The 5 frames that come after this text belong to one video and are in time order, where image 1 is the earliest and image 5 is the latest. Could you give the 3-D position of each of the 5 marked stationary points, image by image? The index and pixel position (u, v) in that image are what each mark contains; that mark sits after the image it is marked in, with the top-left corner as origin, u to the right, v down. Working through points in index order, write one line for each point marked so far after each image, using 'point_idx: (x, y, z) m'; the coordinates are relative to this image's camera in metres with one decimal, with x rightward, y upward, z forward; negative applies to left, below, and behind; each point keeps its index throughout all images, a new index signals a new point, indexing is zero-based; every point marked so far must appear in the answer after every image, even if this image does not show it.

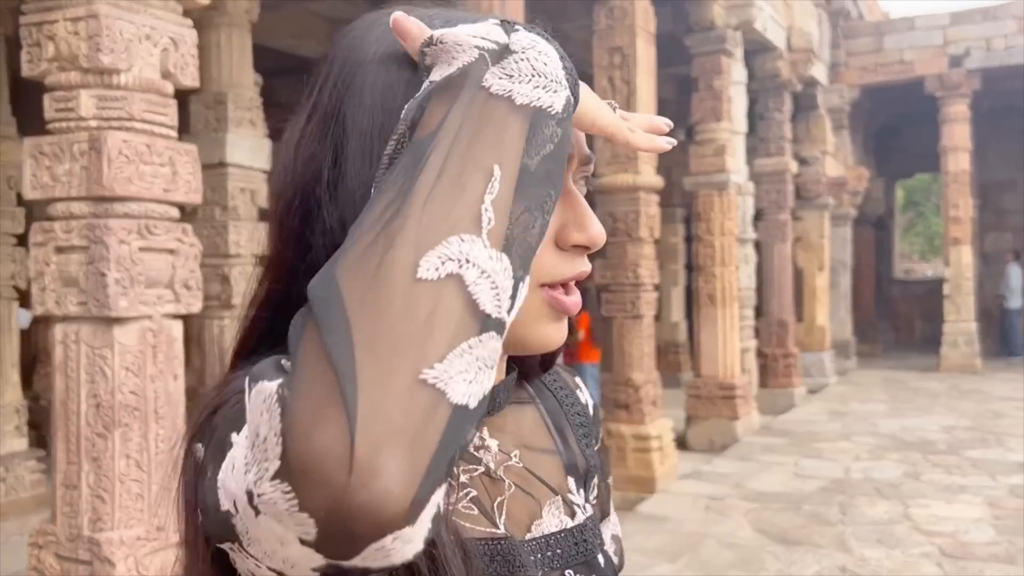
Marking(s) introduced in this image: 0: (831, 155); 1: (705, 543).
0: (+3.7, +1.5, +10.6) m
1: (+0.9, -1.3, +4.6) m
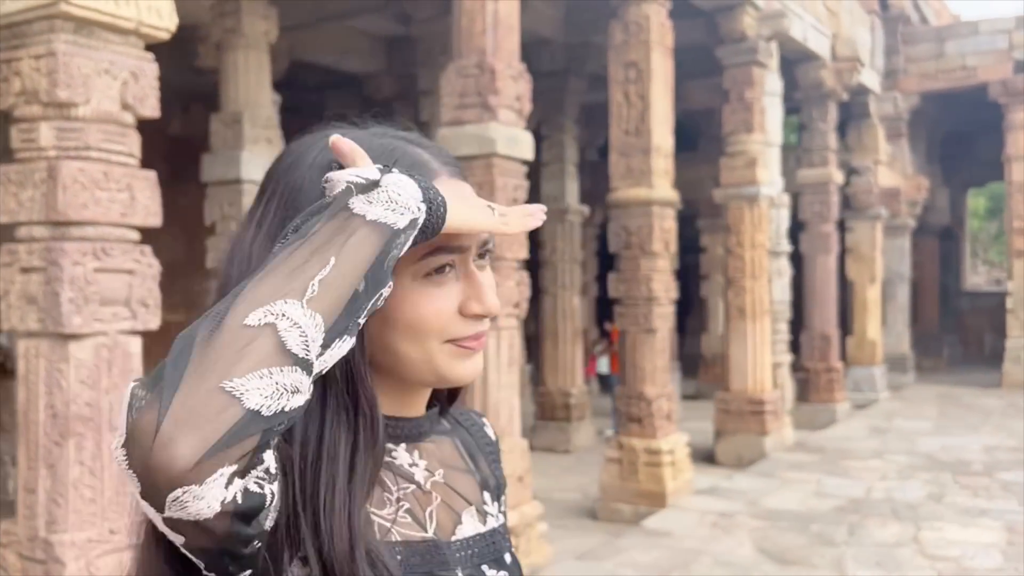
0: (+4.2, +1.4, +10.4) m
1: (+0.9, -1.4, +4.6) m
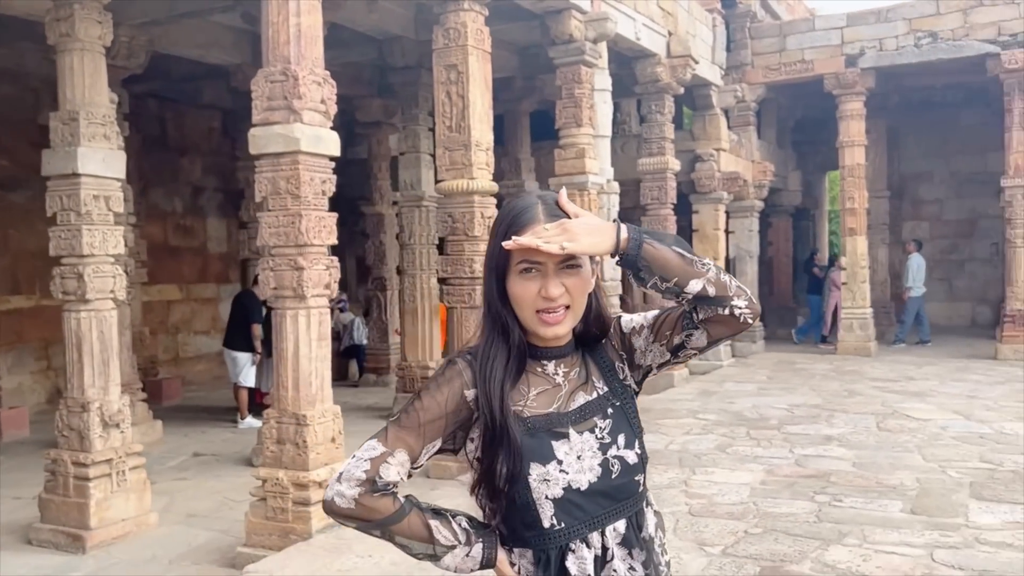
0: (+2.6, +1.7, +11.2) m
1: (-0.1, -1.2, +5.3) m
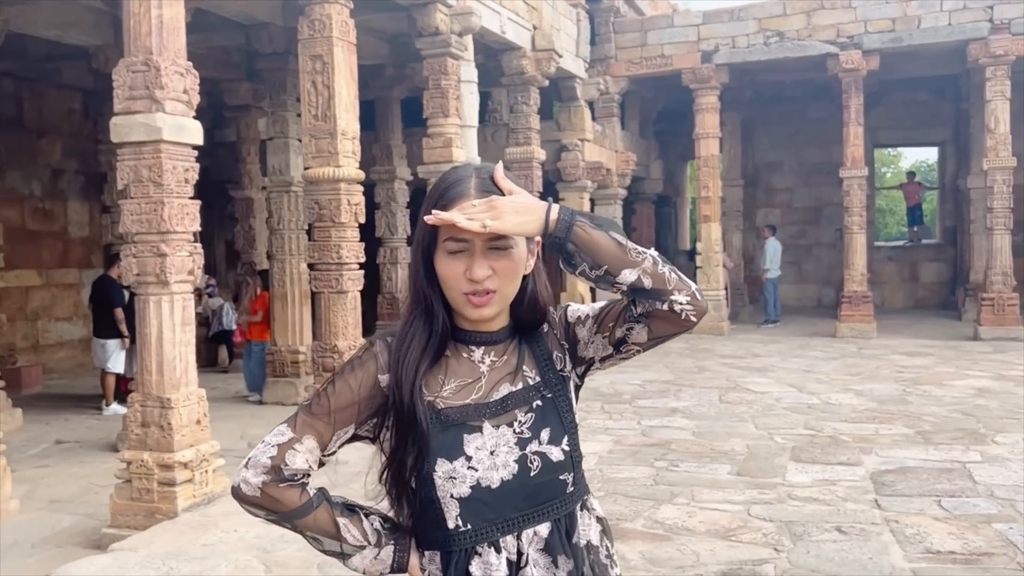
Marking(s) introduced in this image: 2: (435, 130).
0: (+1.0, +1.9, +11.7) m
1: (-0.9, -1.2, +5.5) m
2: (-0.7, +1.4, +8.3) m
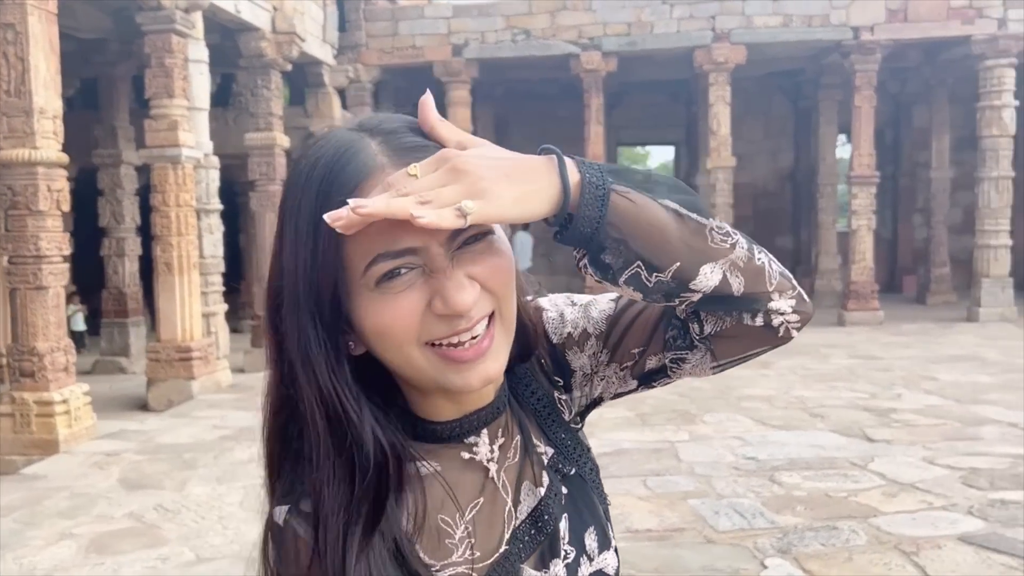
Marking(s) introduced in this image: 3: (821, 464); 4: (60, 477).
0: (-2.1, +2.0, +11.4) m
1: (-2.5, -1.1, +5.0) m
2: (-3.0, +1.5, +7.7) m
3: (+1.8, -1.0, +5.3) m
4: (-2.7, -1.1, +5.4) m
